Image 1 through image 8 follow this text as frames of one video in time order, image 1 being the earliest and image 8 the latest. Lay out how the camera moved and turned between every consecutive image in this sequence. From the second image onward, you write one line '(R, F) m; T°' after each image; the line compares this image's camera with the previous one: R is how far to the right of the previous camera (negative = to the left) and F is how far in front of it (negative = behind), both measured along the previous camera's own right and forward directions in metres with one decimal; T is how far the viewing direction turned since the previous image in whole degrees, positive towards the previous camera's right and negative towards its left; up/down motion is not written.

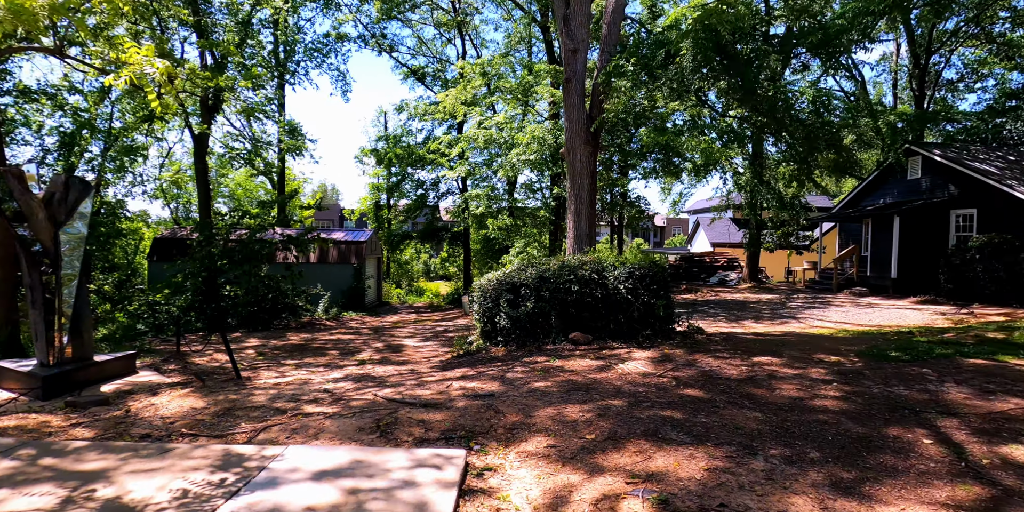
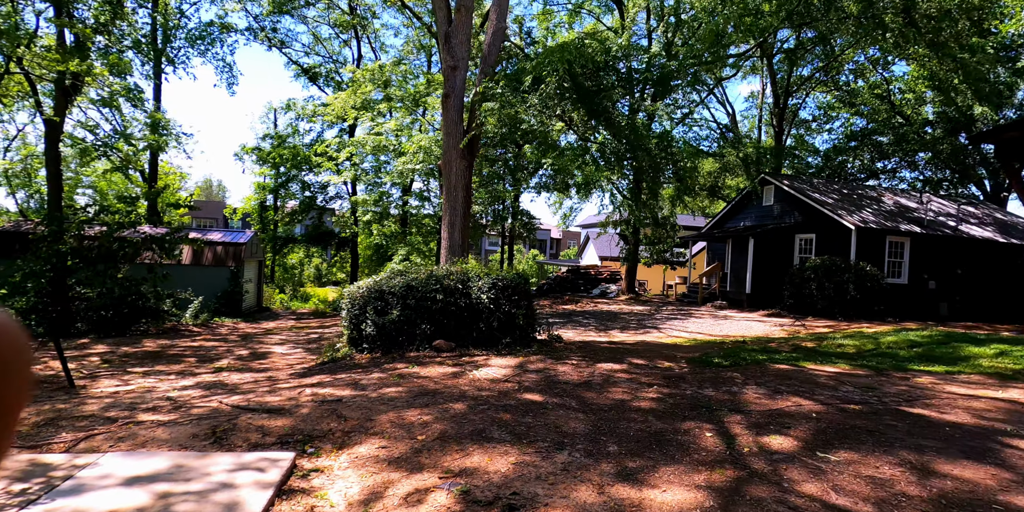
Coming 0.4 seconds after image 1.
(+0.6, -0.2) m; +9°
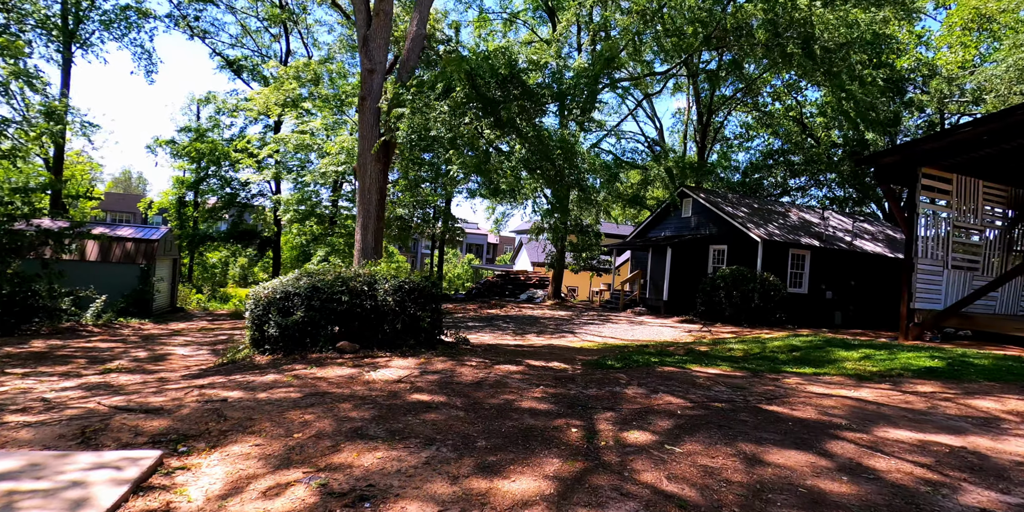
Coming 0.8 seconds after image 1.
(+0.6, -0.2) m; +6°
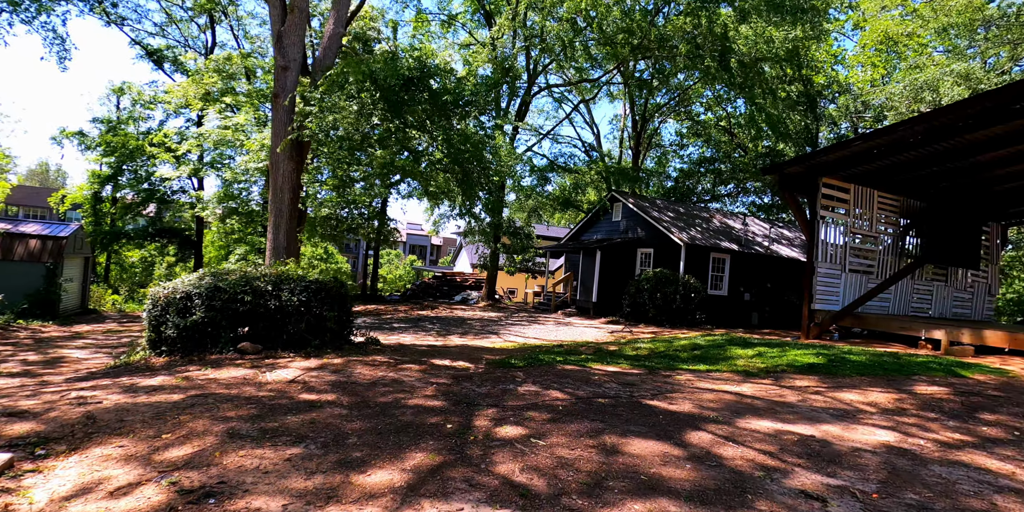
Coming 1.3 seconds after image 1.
(+0.7, -0.1) m; +5°
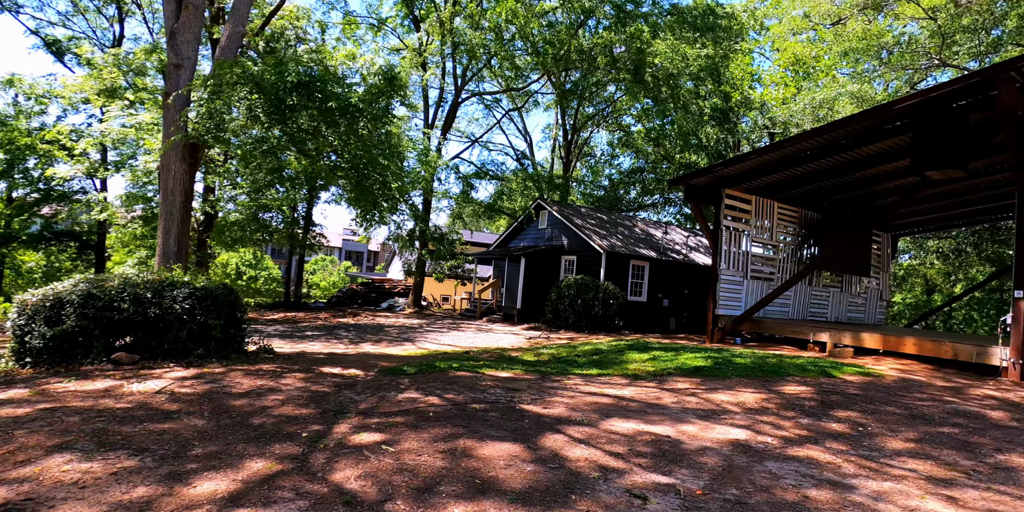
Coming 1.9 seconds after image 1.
(+0.8, -0.1) m; +5°
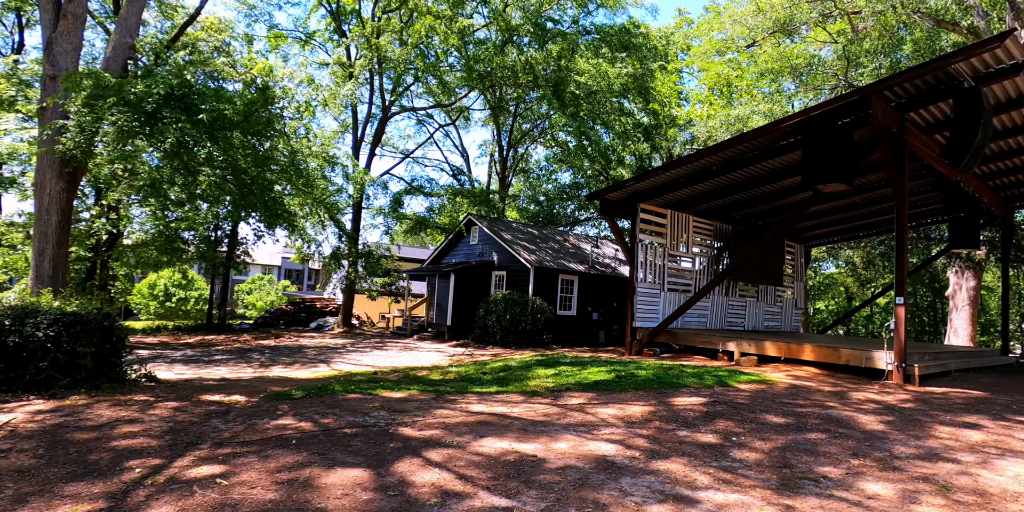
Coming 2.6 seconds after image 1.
(+0.9, 0.0) m; +4°
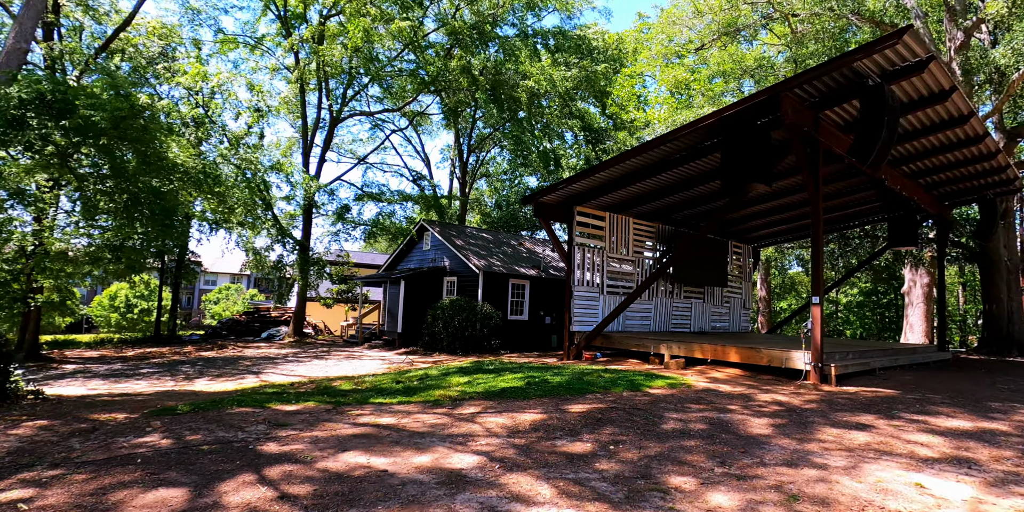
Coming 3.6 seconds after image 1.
(+1.3, +0.2) m; +1°
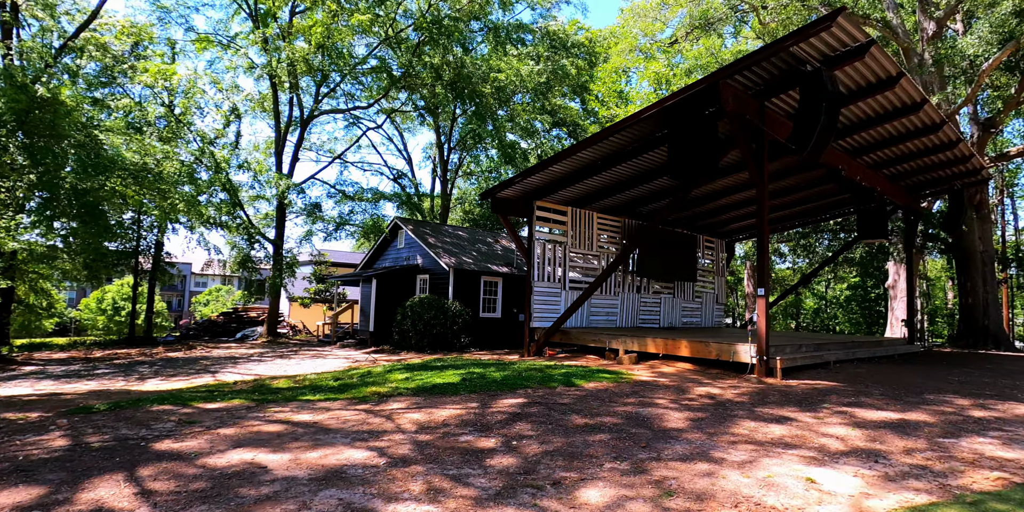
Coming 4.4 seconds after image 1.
(+1.1, +0.2) m; -1°
